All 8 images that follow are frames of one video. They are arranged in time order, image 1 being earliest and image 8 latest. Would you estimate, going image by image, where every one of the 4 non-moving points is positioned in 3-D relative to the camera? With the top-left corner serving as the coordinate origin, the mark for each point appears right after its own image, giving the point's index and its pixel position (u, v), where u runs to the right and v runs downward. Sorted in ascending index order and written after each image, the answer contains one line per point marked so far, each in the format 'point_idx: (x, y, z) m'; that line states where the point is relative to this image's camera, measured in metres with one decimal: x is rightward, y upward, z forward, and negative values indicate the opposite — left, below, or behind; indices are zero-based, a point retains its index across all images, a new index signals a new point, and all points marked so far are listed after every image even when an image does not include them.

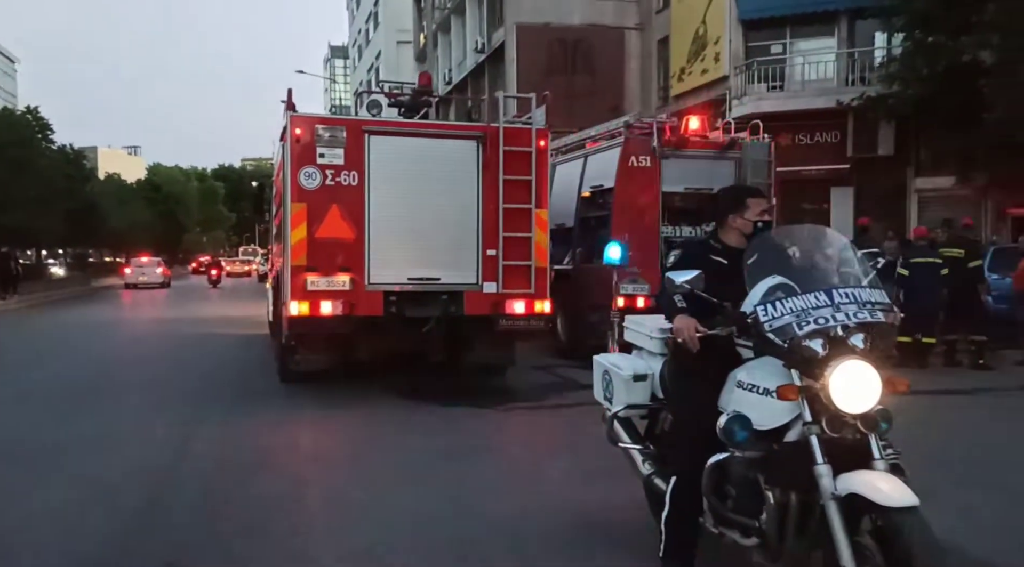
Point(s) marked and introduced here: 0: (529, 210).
0: (+0.1, +0.7, +9.2) m
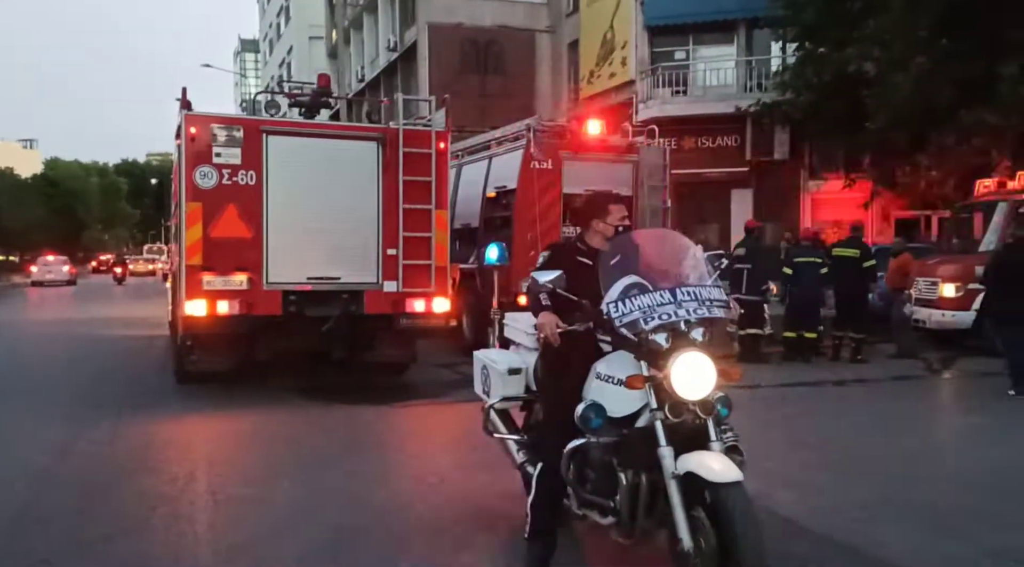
0: (-0.8, +0.7, +9.5) m
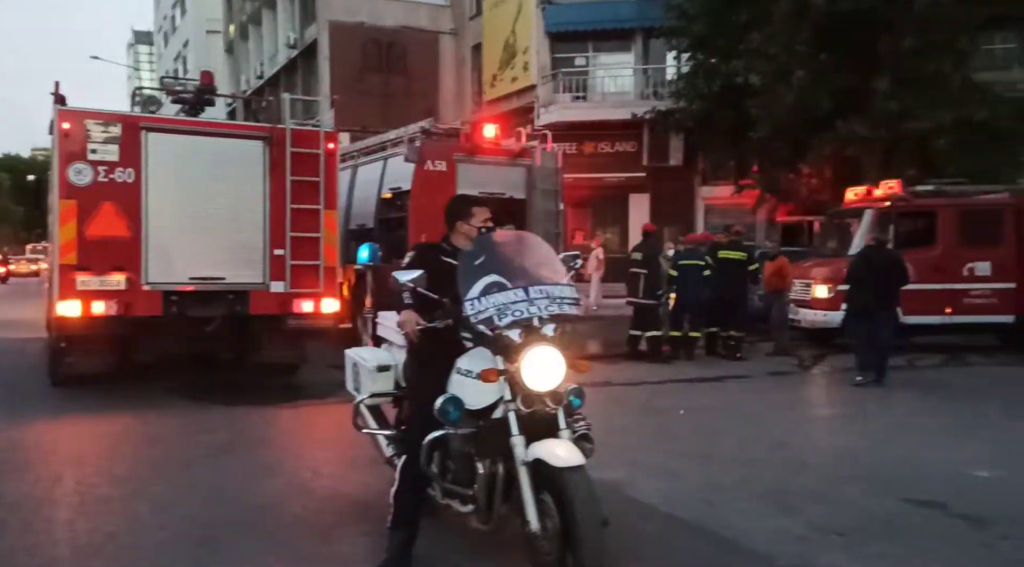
0: (-1.9, +0.7, +9.5) m
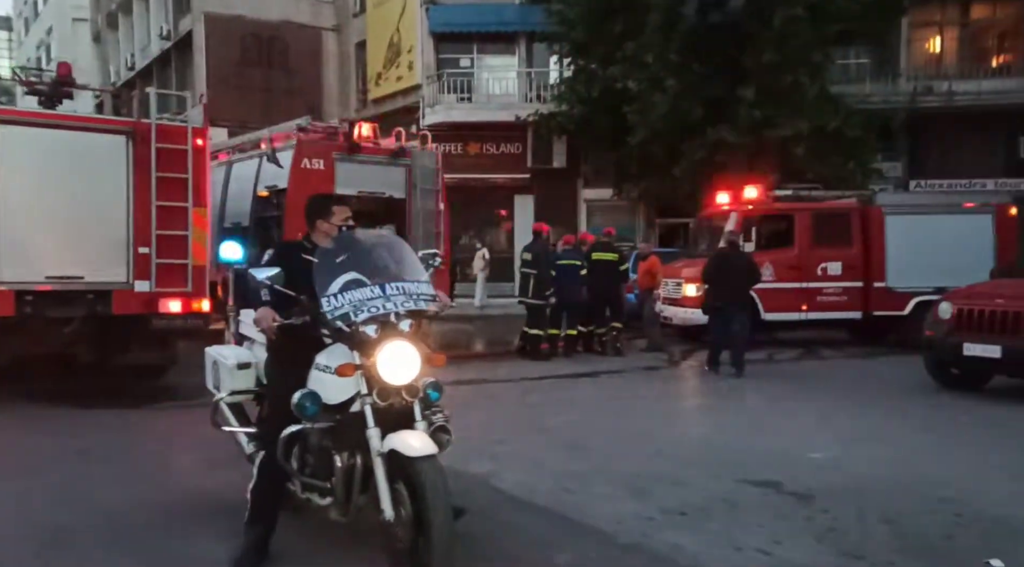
0: (-3.0, +0.7, +9.4) m
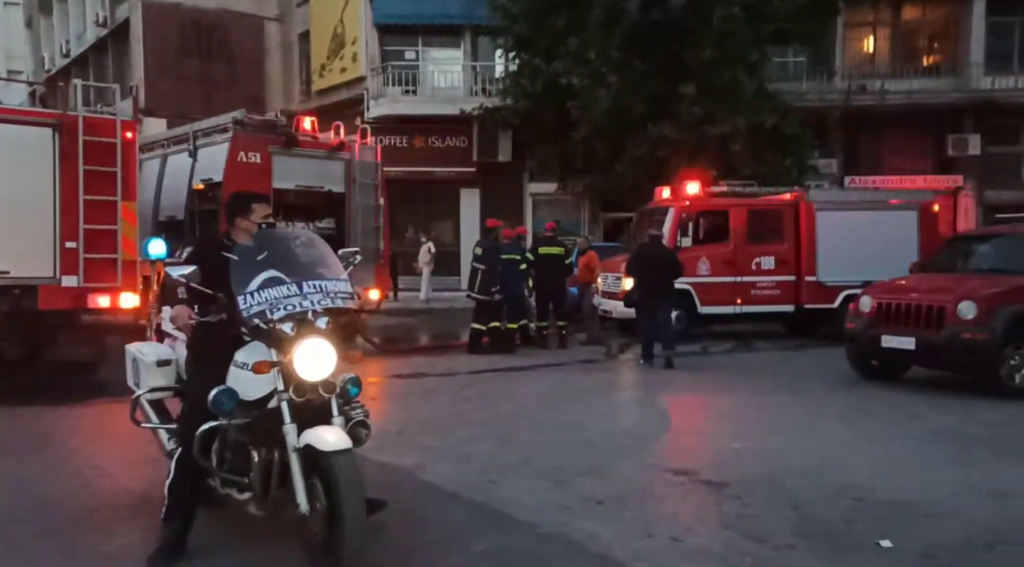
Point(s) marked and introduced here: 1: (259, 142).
0: (-3.6, +0.8, +9.4) m
1: (-3.1, +1.7, +12.5) m
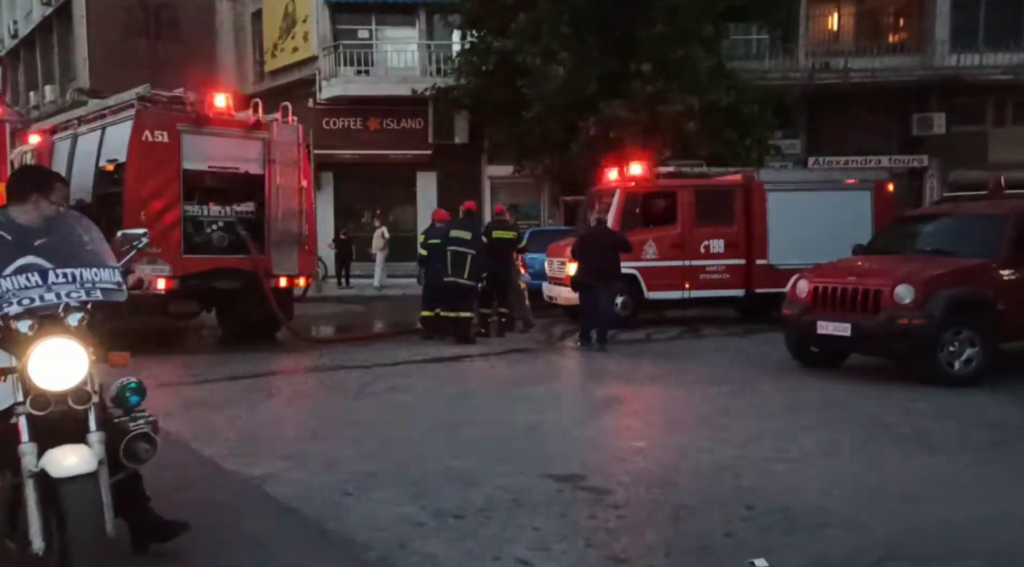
0: (-4.5, +0.8, +8.6) m
1: (-4.0, +1.9, +11.8) m
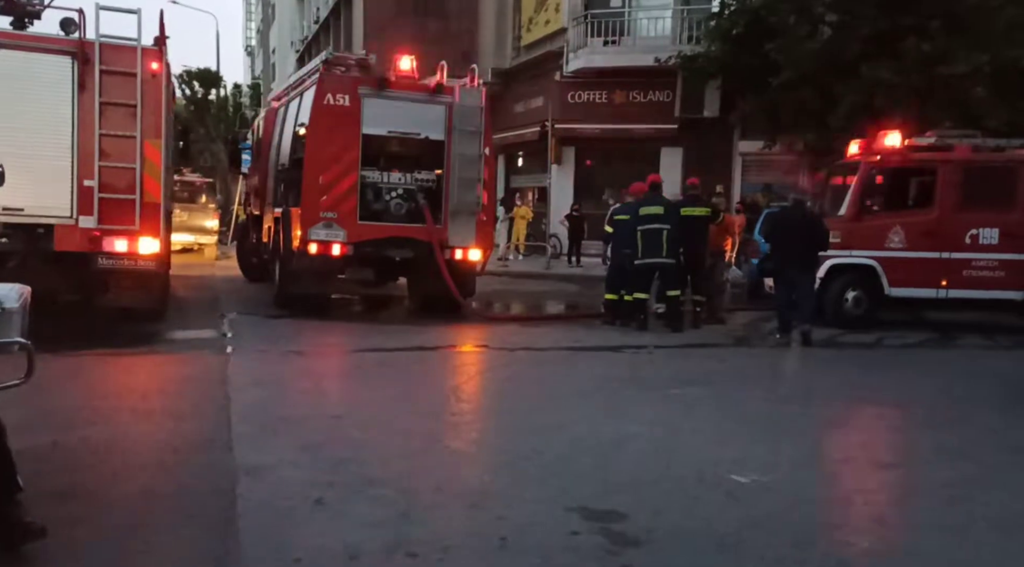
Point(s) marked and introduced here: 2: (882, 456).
0: (-3.3, +1.2, +8.5) m
1: (-1.8, +2.3, +11.4) m
2: (+2.2, -1.0, +6.0) m
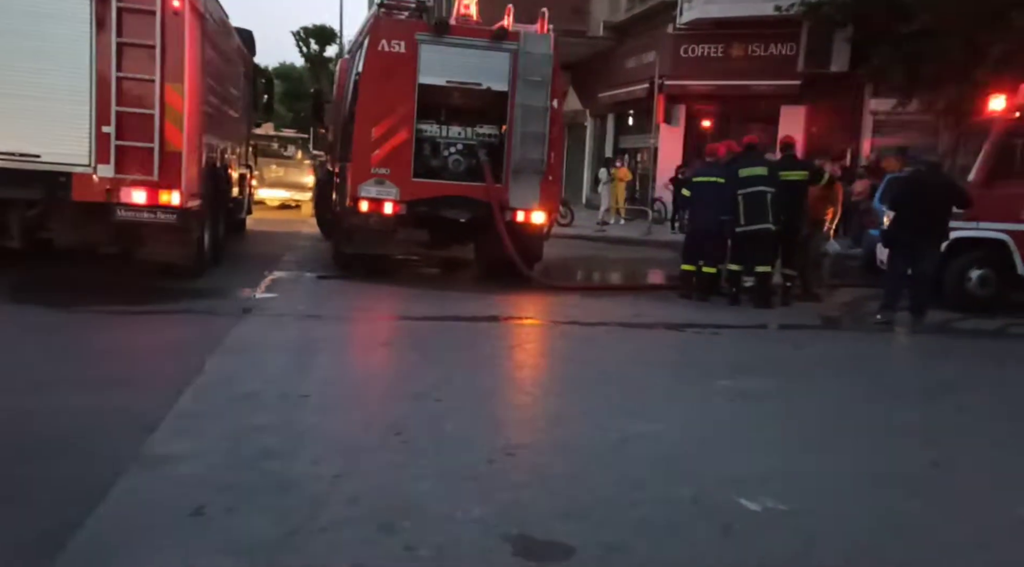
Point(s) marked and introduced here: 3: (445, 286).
0: (-2.9, +1.6, +7.9) m
1: (-1.1, +2.7, +10.5) m
2: (+2.1, -0.9, +4.8) m
3: (-0.8, 0.0, +11.7) m
